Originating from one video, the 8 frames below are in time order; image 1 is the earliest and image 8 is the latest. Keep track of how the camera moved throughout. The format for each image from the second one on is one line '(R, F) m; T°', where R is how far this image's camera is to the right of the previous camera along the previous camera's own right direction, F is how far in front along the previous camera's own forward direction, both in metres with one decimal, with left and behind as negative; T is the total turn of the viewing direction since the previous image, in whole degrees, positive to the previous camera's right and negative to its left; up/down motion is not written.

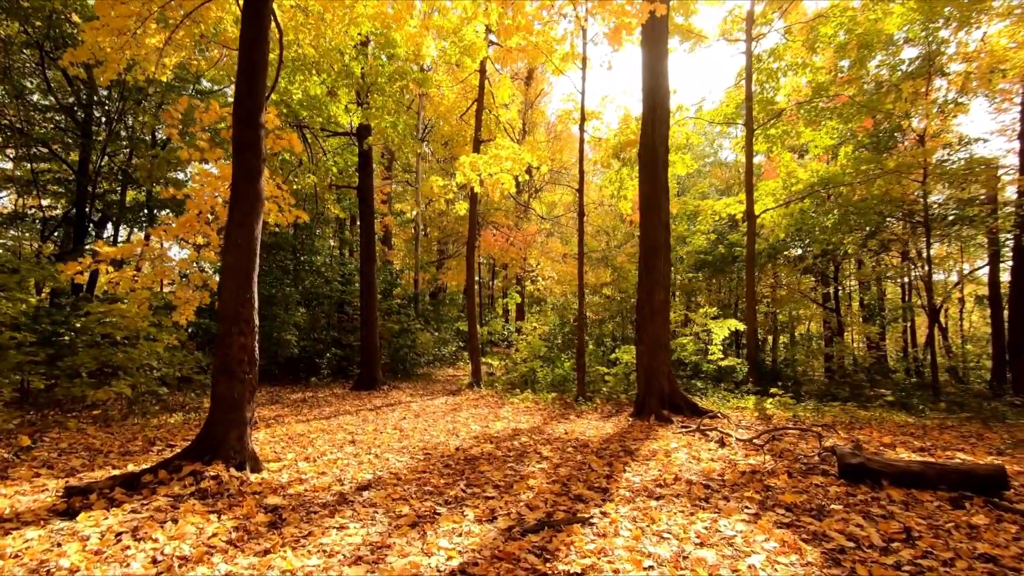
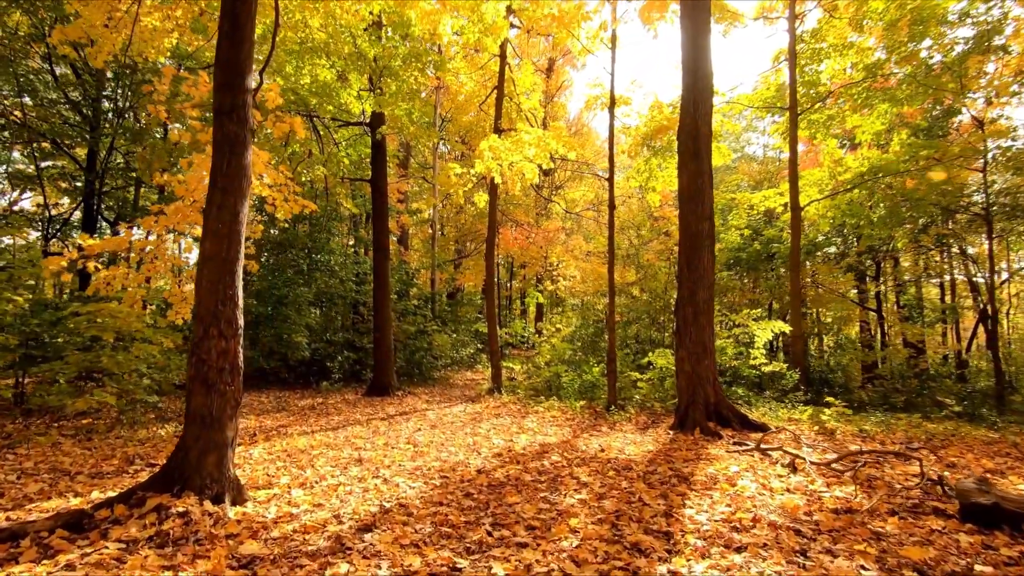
(-0.1, +0.8) m; -2°
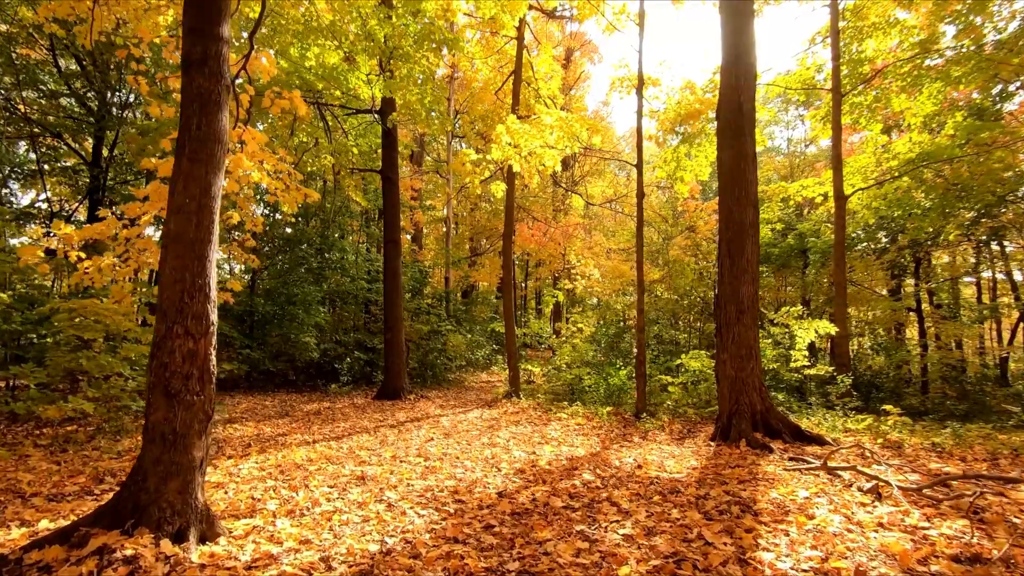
(-0.1, +0.7) m; -2°
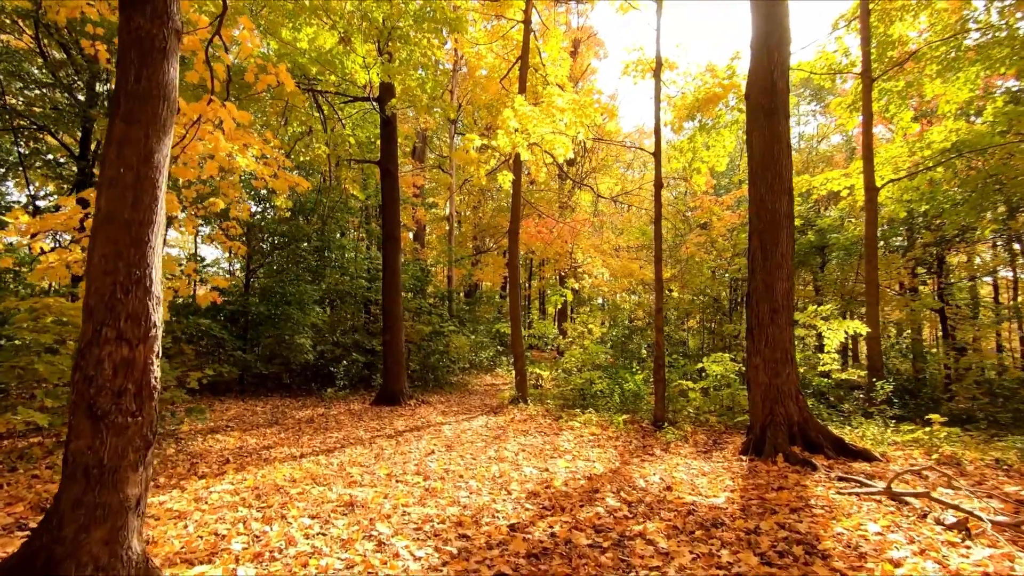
(-0.1, +0.6) m; 0°
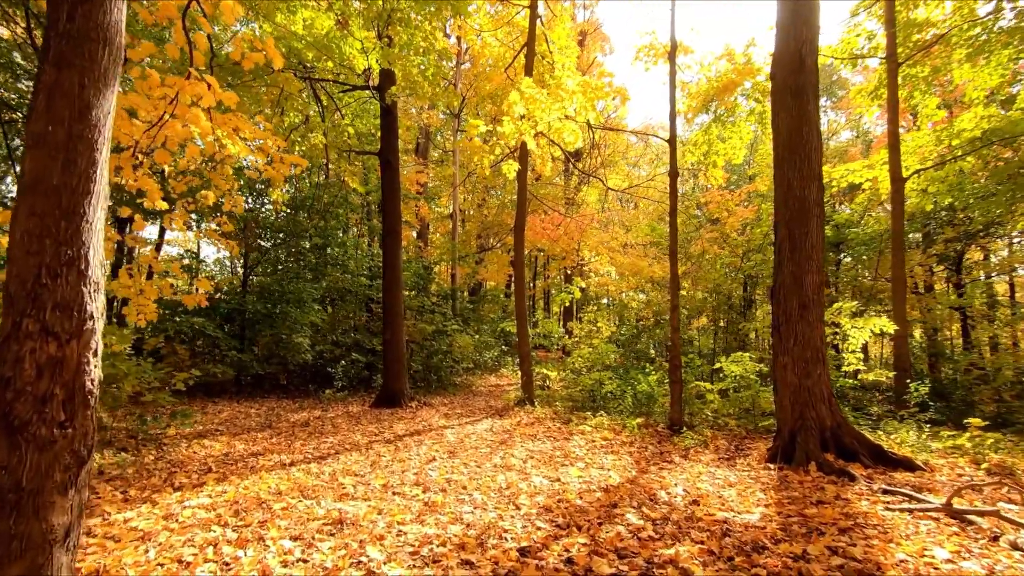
(0.0, +0.4) m; -1°
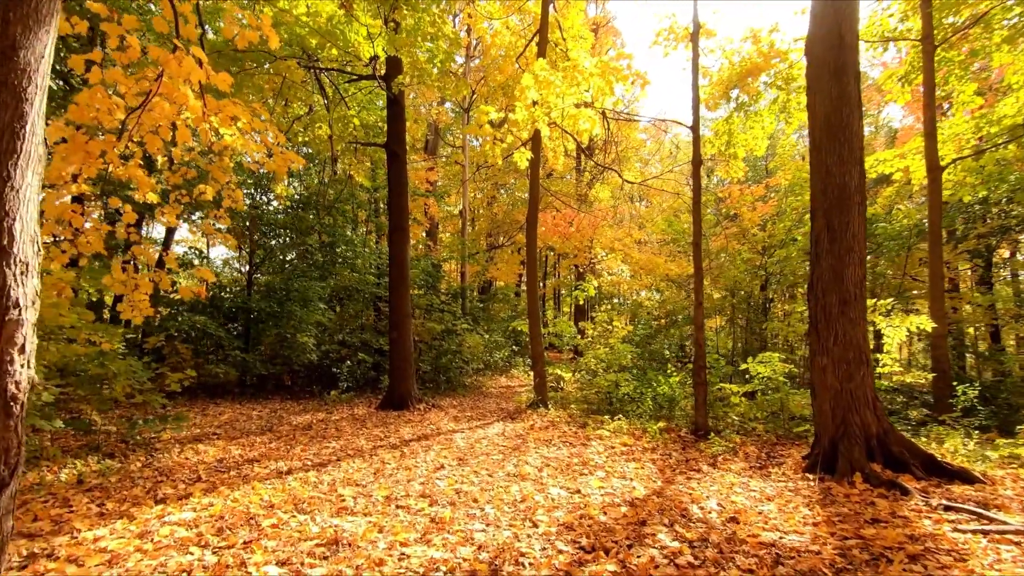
(0.0, +0.4) m; -1°
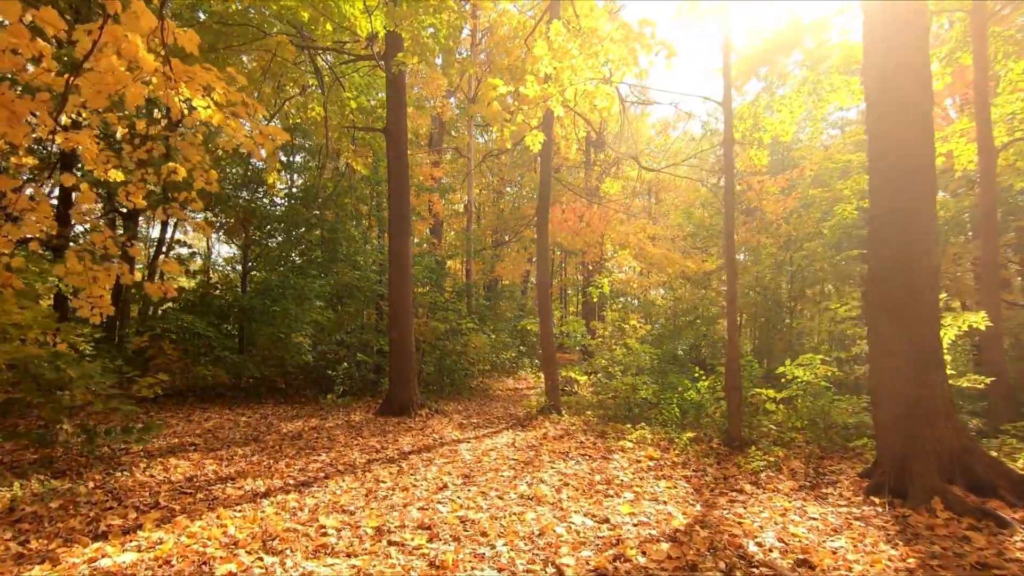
(-0.1, +0.7) m; -1°
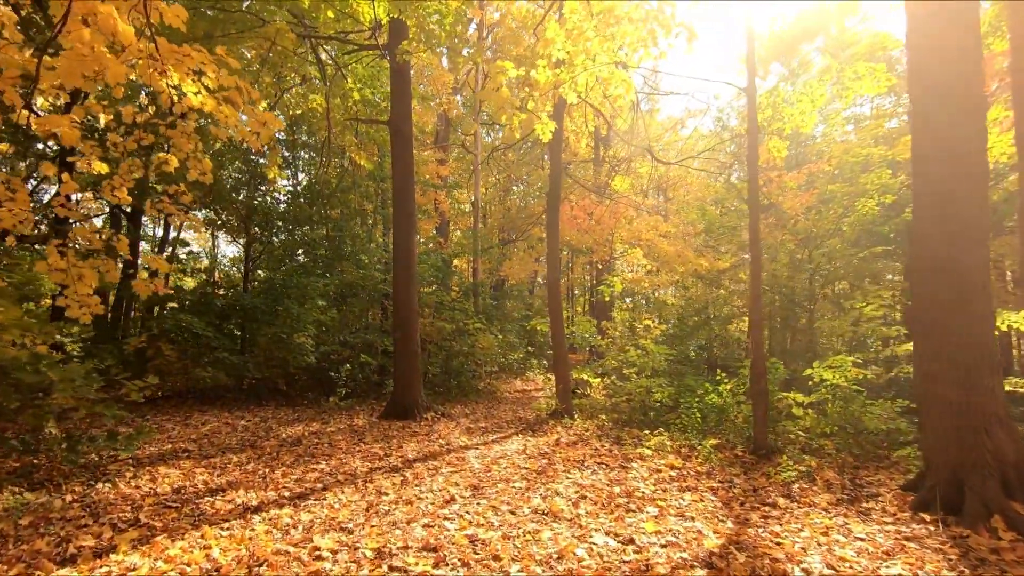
(-0.1, +0.3) m; -1°
